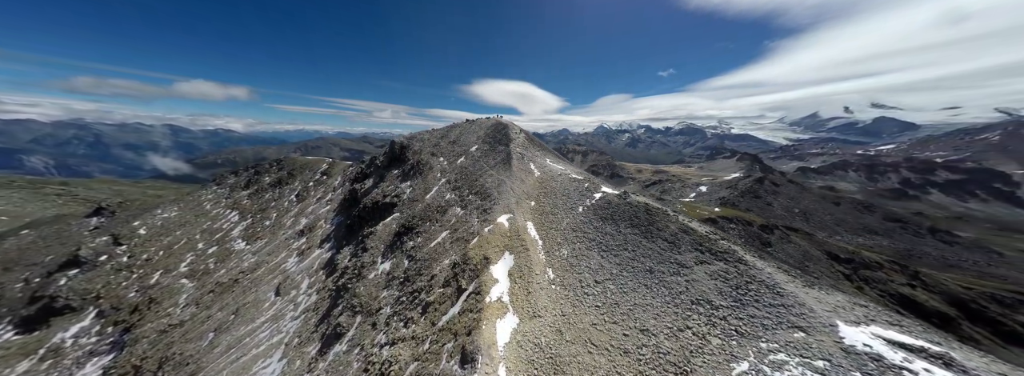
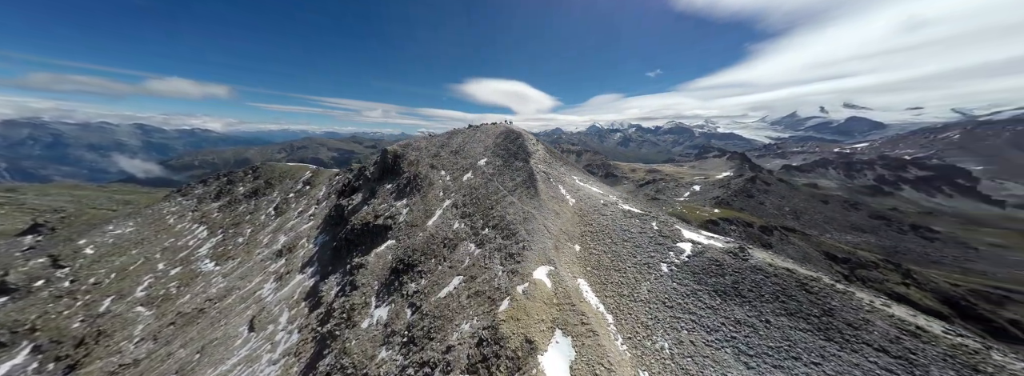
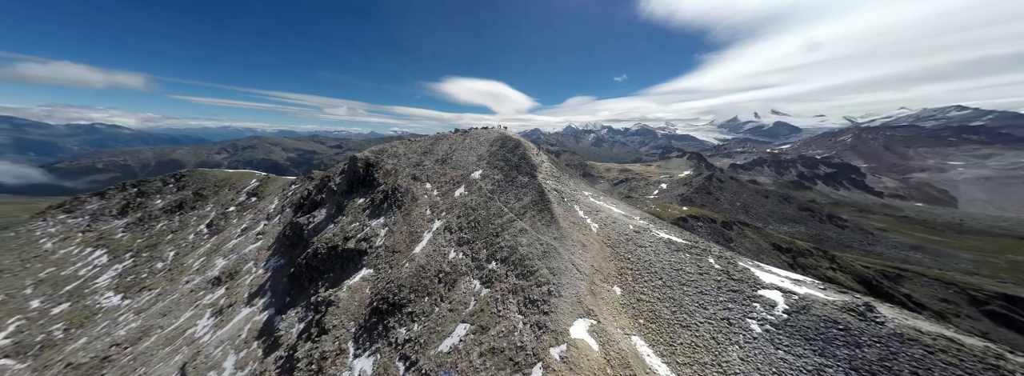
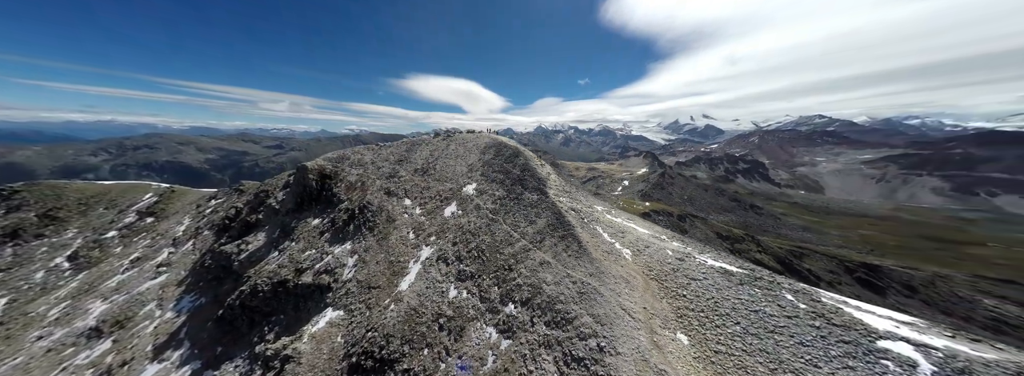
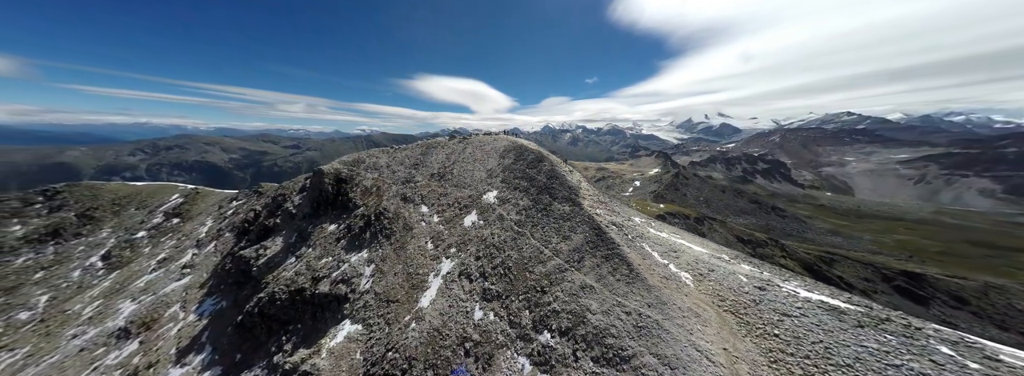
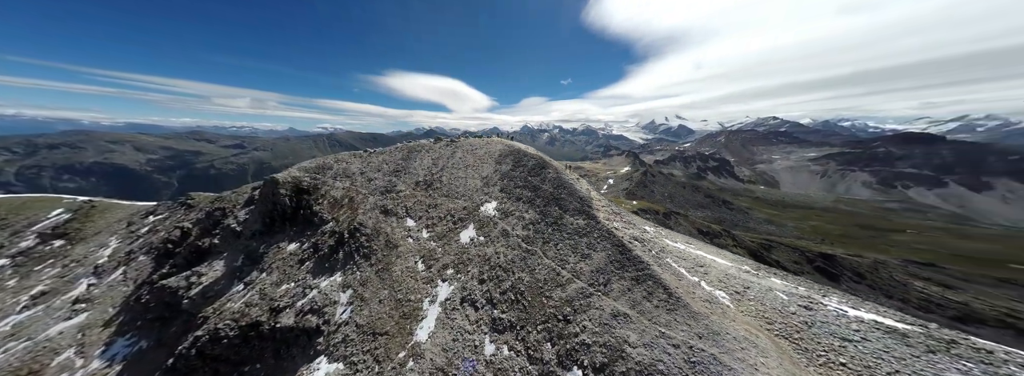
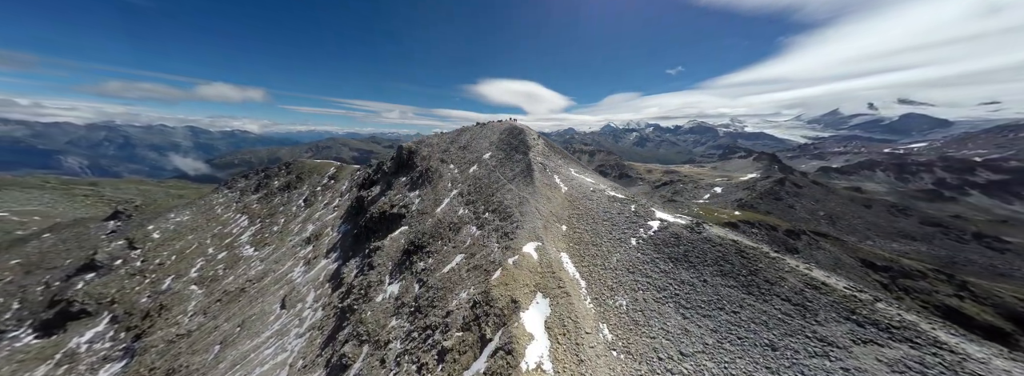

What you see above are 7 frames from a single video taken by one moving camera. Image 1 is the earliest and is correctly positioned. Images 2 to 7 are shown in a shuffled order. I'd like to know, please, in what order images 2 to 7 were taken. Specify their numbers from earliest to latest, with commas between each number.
7, 2, 3, 4, 5, 6
